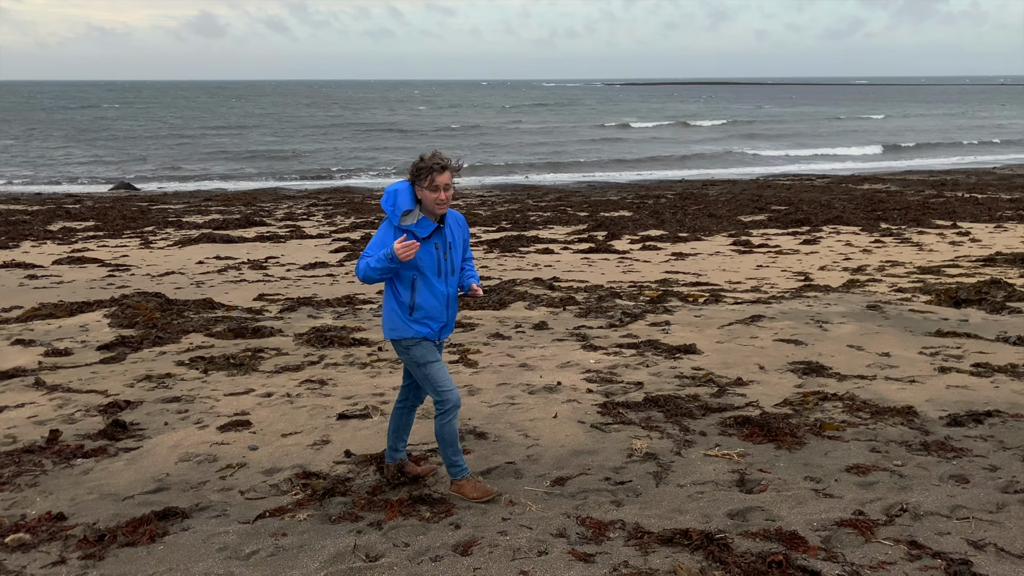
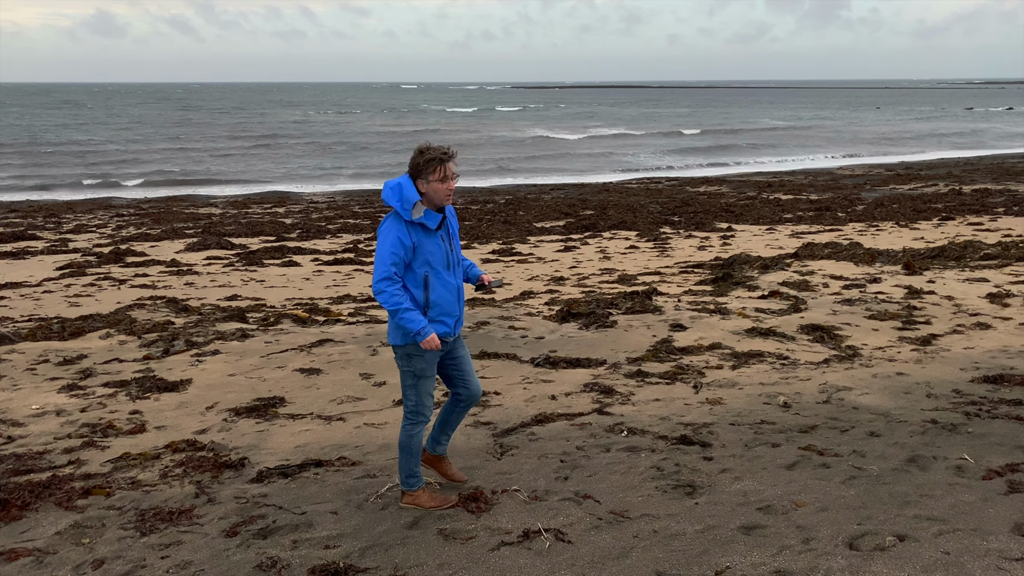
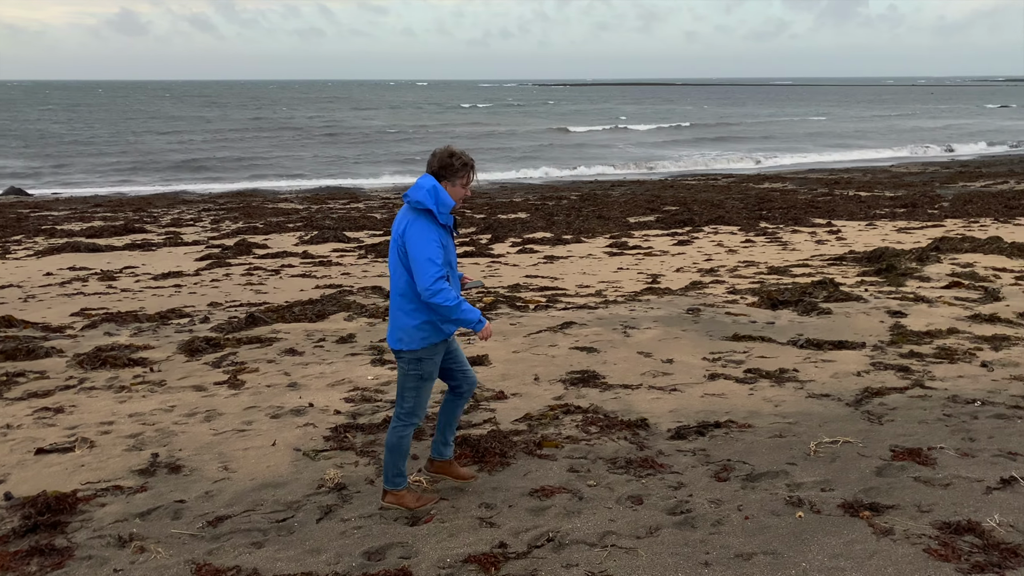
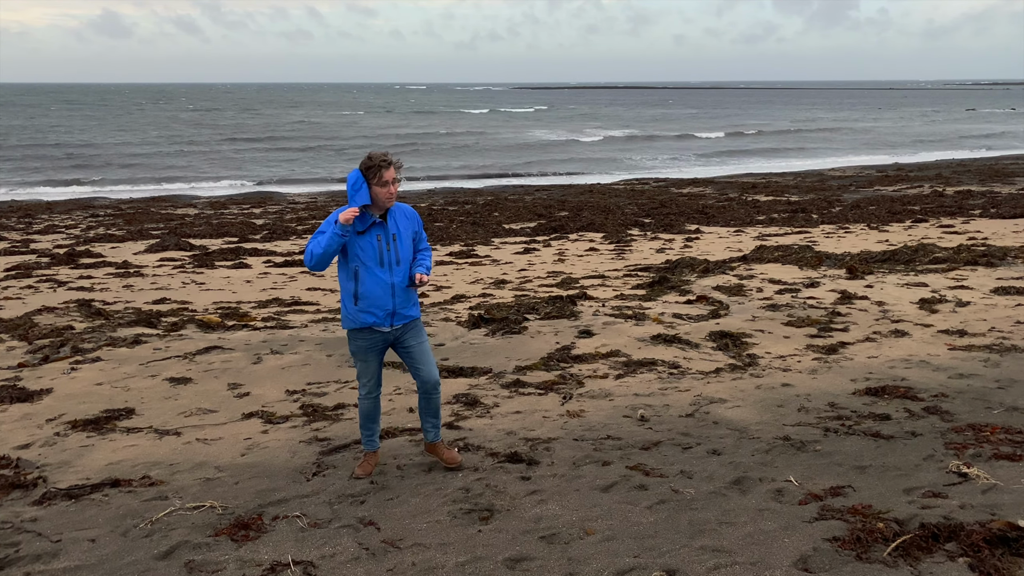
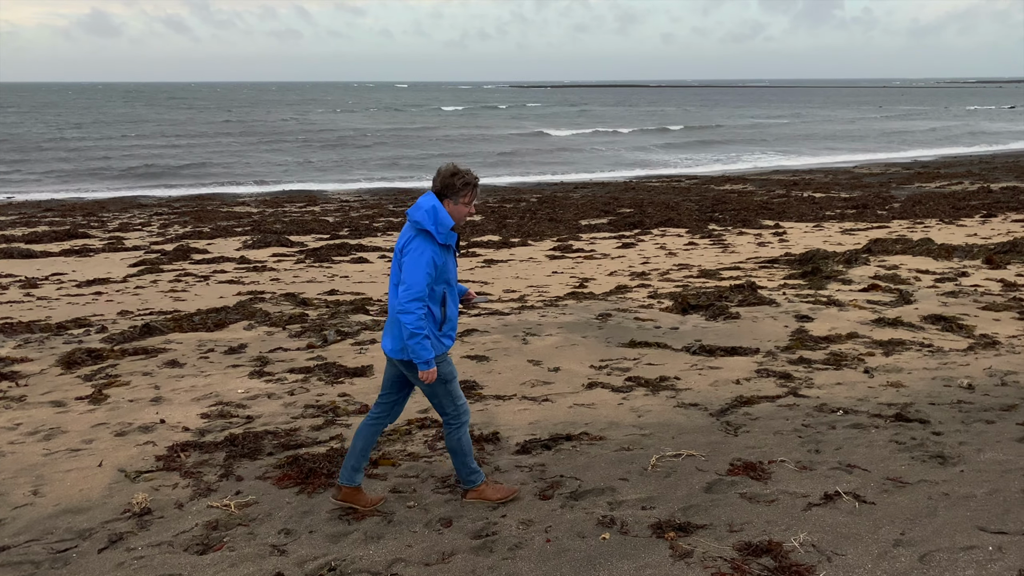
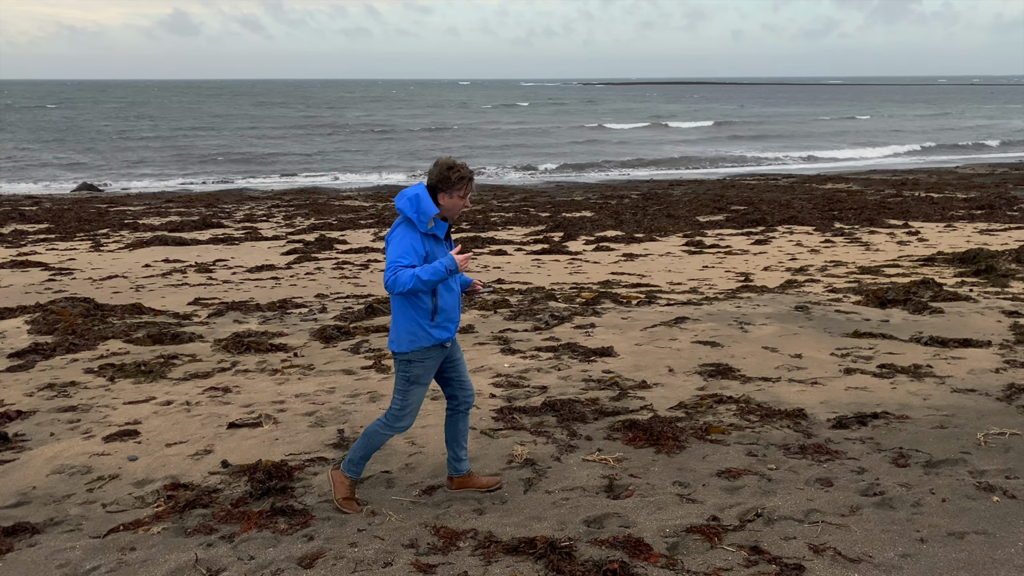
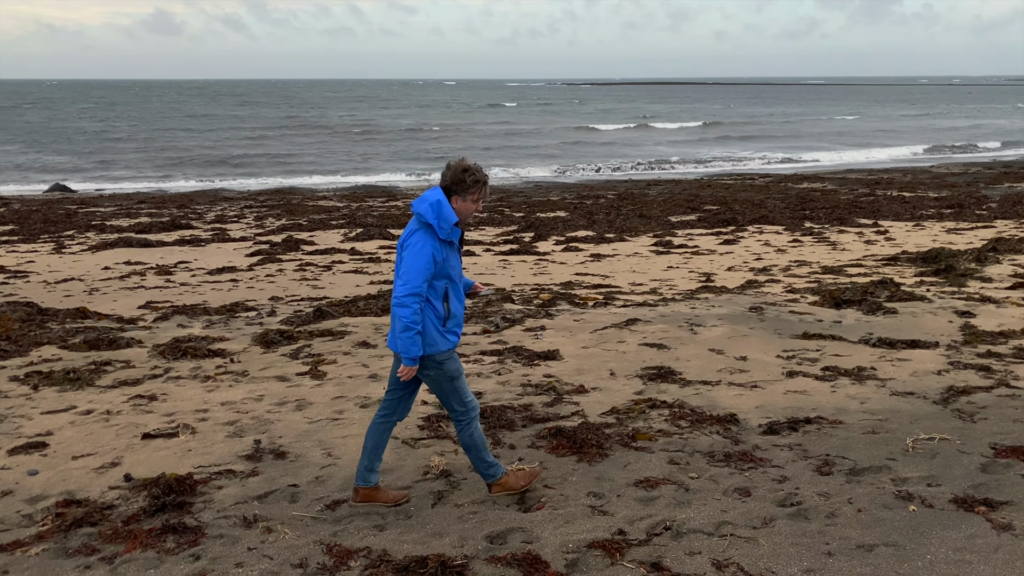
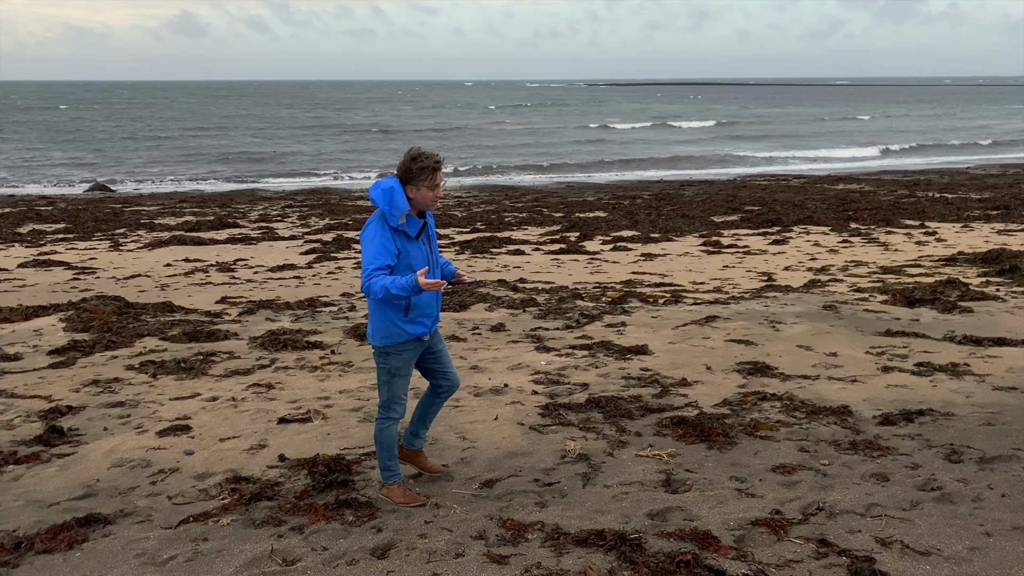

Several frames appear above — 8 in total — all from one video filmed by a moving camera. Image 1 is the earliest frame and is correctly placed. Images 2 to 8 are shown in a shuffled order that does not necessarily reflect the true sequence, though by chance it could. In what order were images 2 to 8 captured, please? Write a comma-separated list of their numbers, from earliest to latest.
8, 6, 7, 3, 5, 2, 4
